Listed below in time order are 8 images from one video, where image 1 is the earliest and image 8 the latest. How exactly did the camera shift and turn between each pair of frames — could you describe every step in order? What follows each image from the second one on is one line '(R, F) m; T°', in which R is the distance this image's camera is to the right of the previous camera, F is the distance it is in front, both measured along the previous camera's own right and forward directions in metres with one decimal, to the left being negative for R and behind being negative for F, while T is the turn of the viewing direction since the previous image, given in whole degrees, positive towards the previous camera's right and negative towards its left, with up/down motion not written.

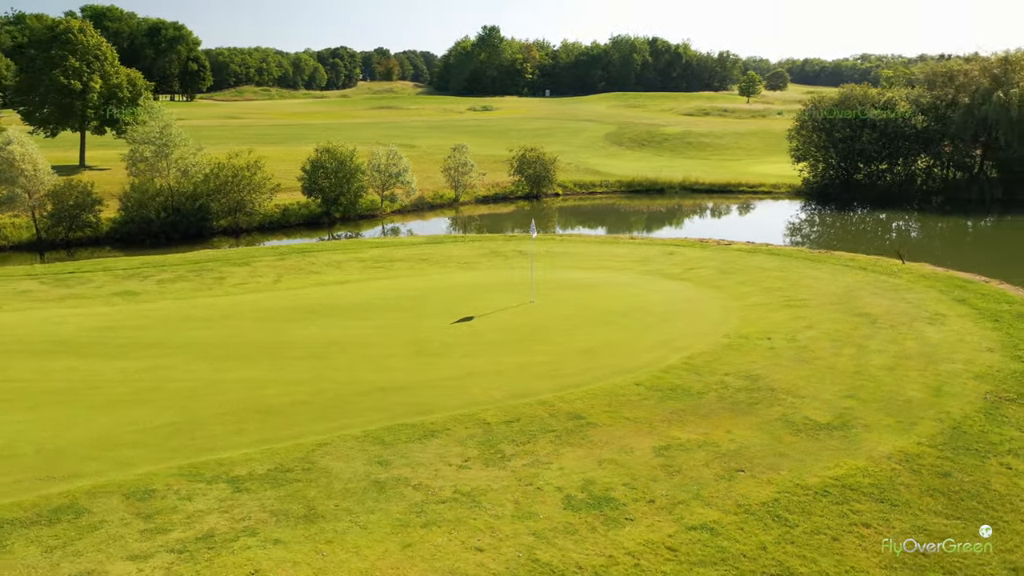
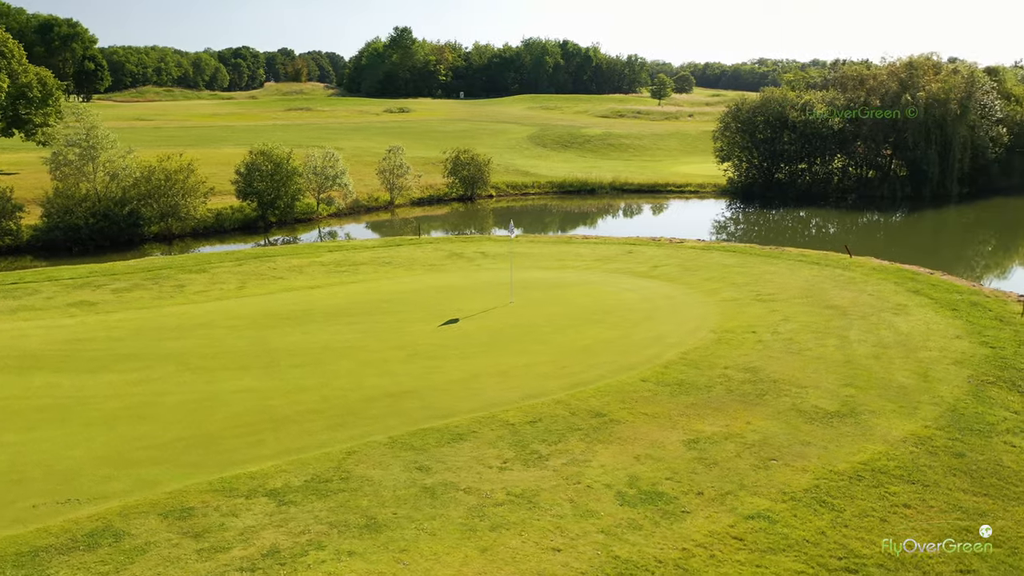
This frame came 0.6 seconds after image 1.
(-1.6, +0.1) m; +6°
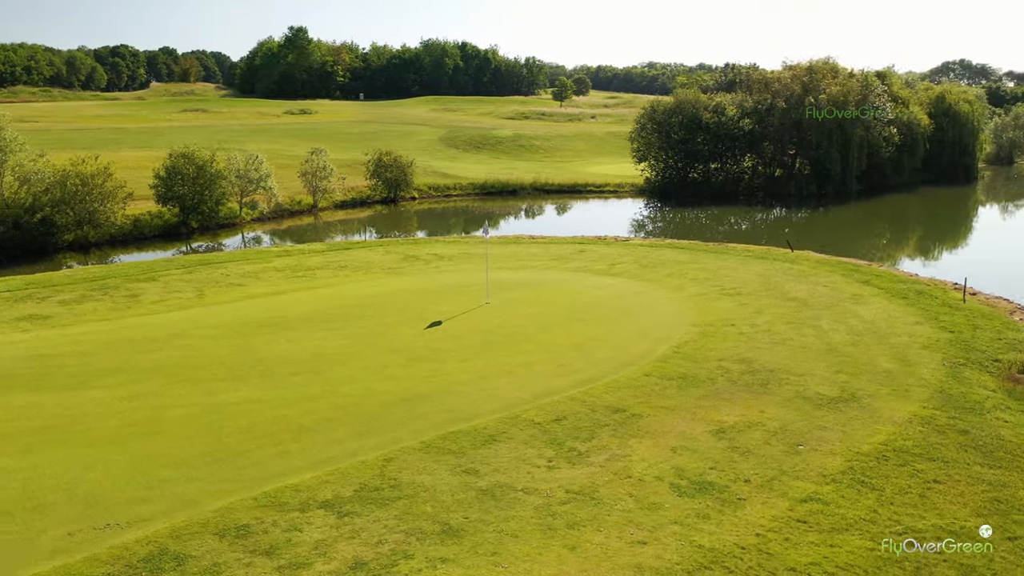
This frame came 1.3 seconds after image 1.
(-1.8, +0.1) m; +7°
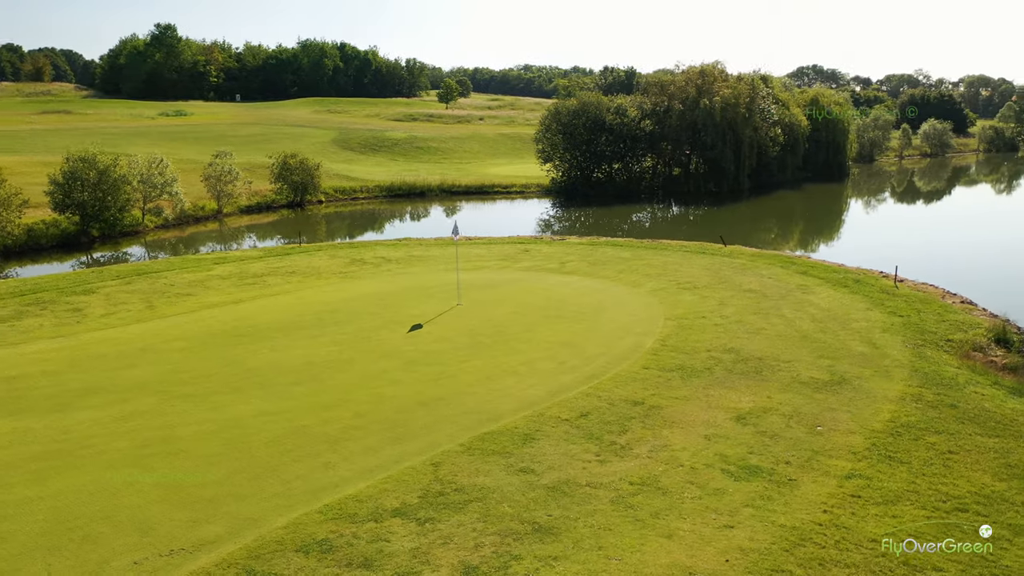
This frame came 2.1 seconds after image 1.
(-2.1, +0.1) m; +8°
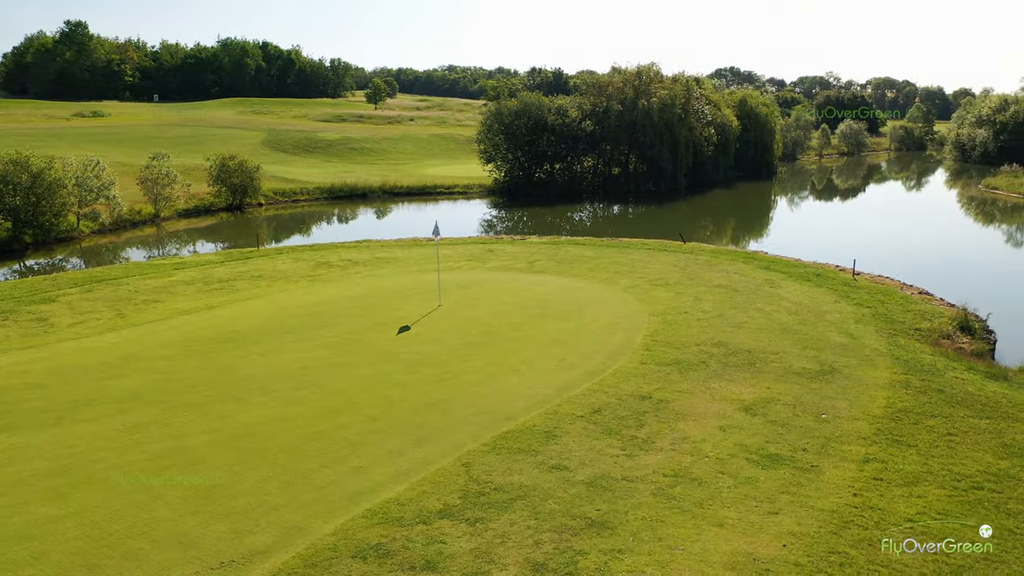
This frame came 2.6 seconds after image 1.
(-1.3, 0.0) m; +5°
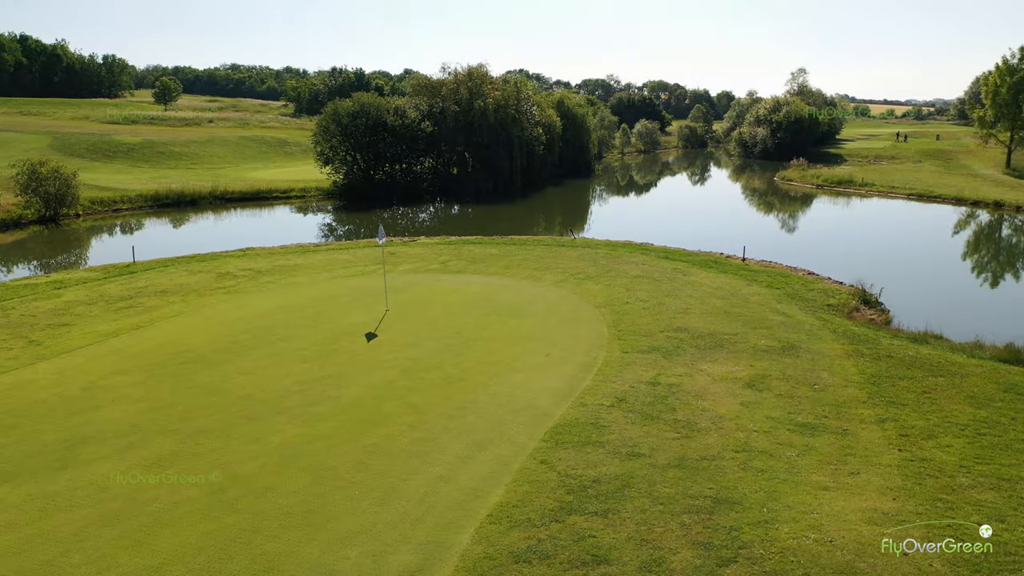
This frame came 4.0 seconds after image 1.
(-3.5, +0.4) m; +14°
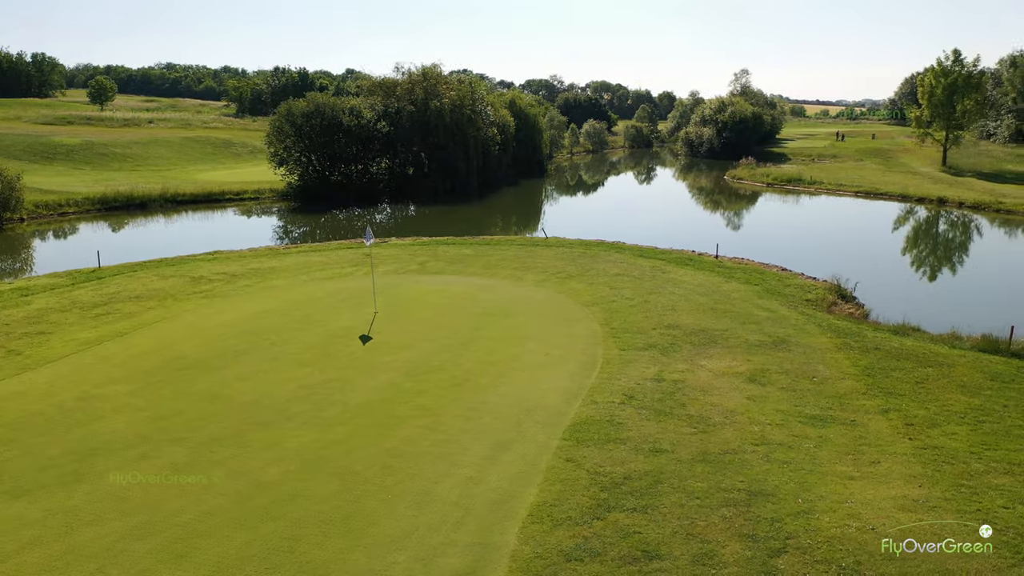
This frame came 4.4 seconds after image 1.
(-1.0, 0.0) m; +4°
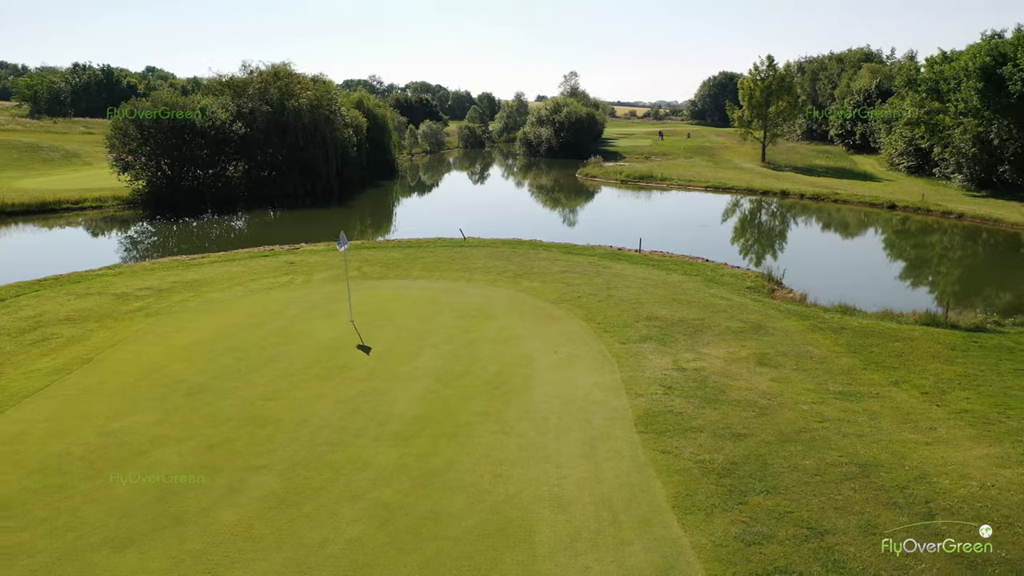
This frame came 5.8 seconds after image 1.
(-3.5, +0.4) m; +13°
